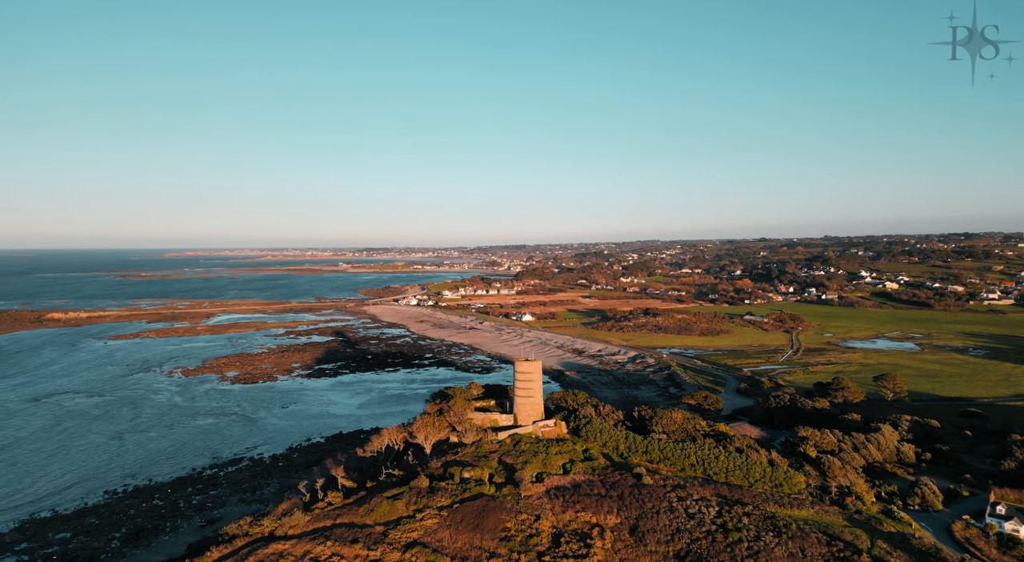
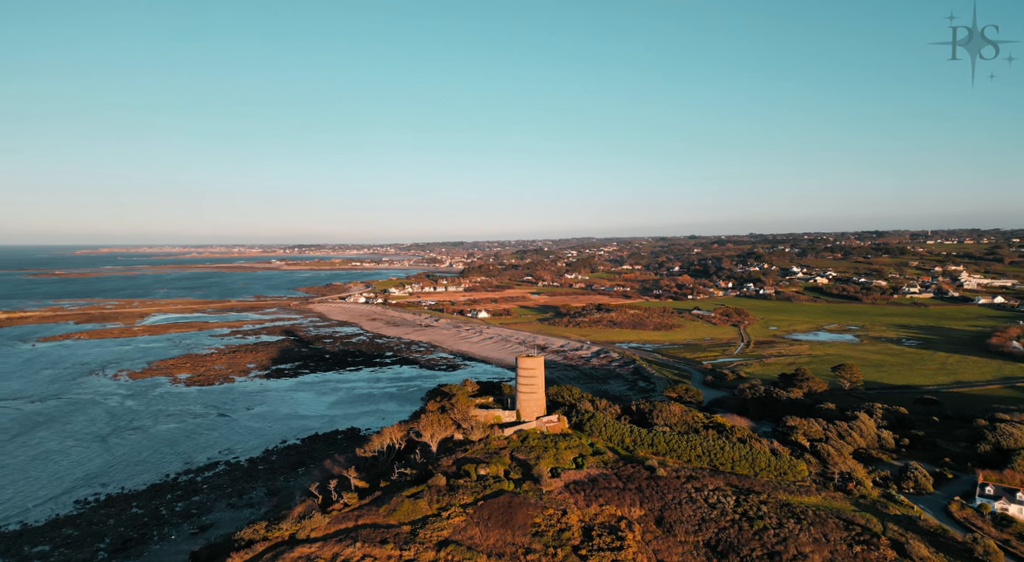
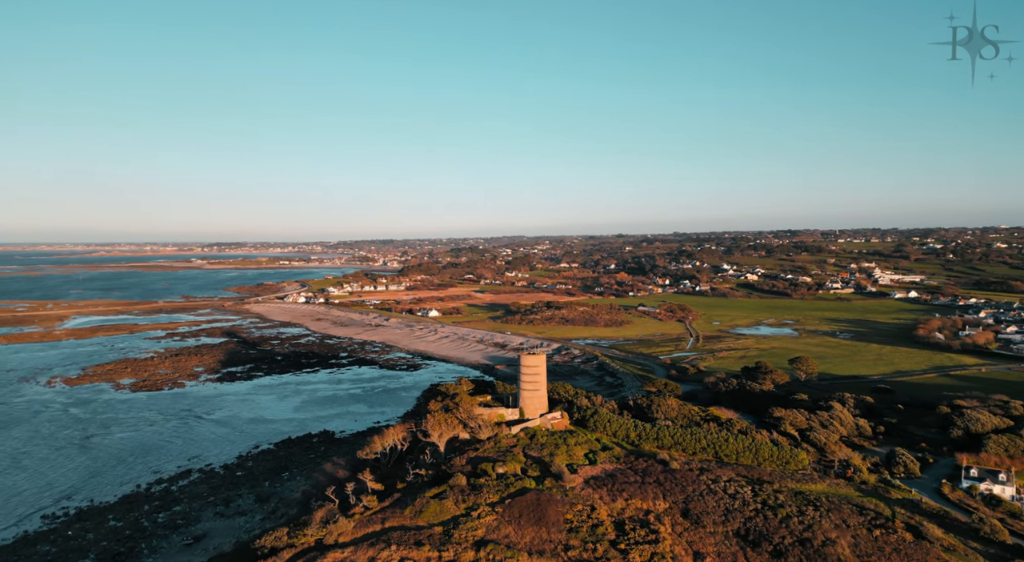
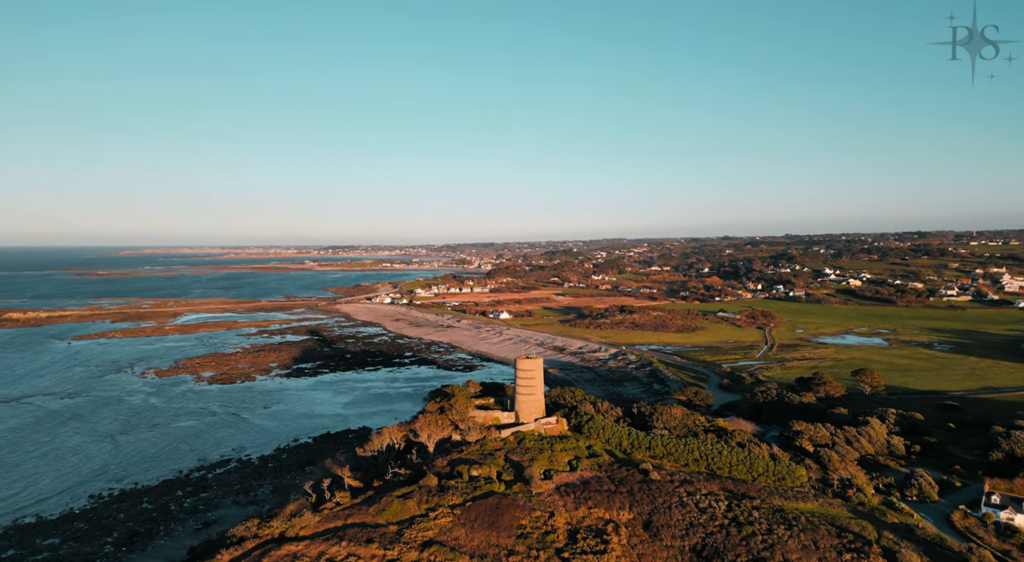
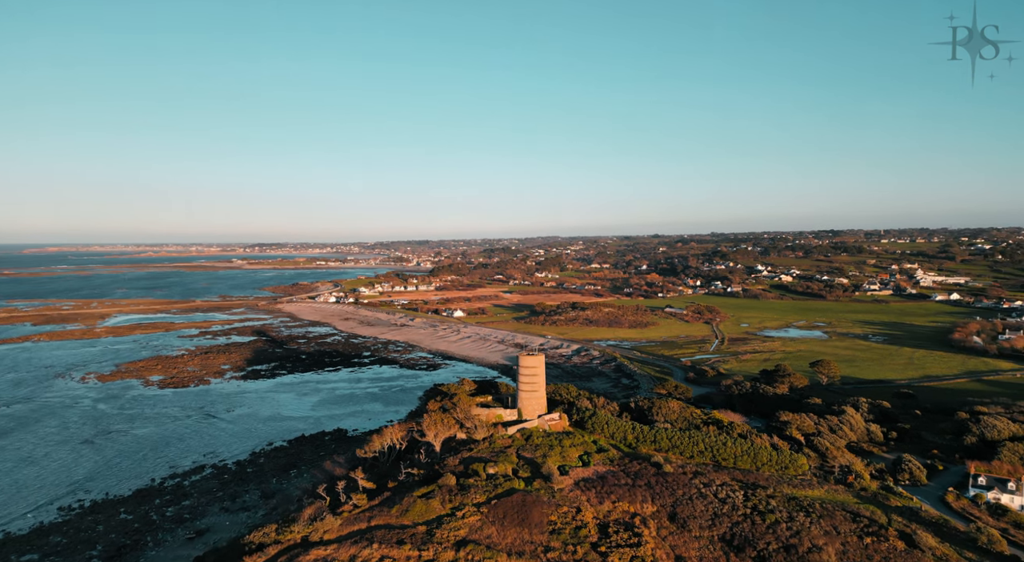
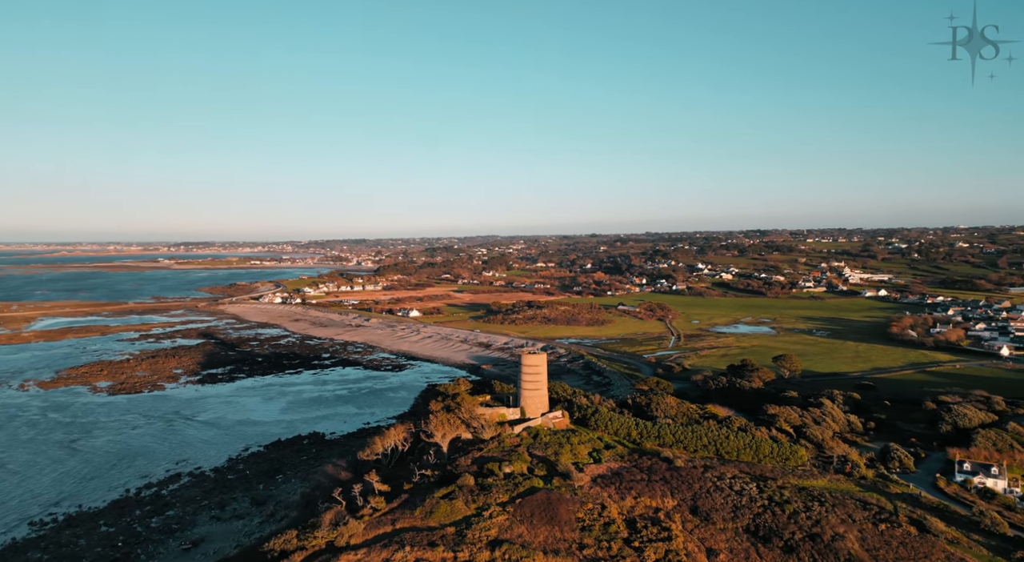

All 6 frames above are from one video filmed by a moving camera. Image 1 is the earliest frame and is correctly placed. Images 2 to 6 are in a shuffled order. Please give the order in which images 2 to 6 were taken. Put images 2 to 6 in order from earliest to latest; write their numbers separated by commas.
4, 2, 5, 3, 6
